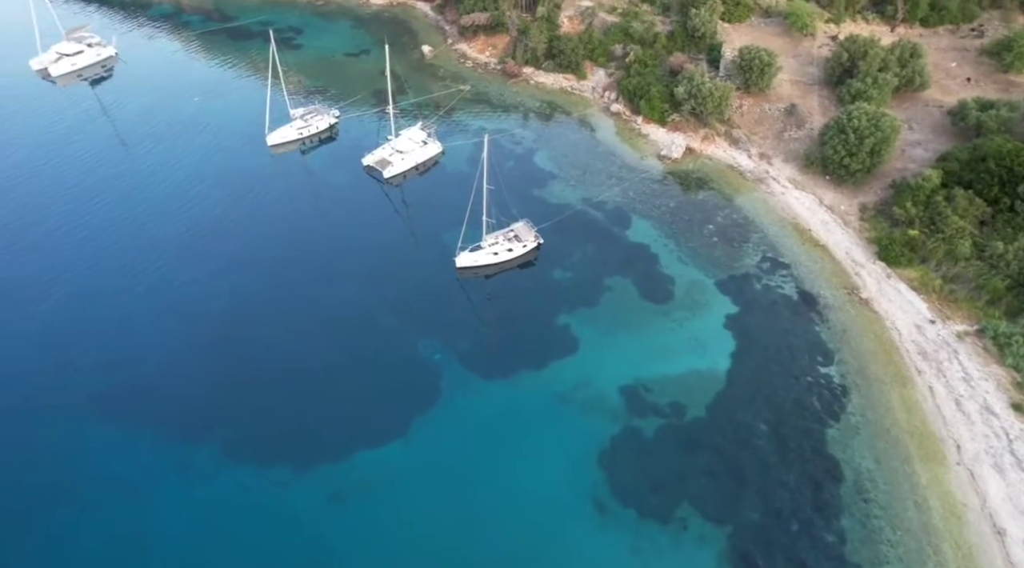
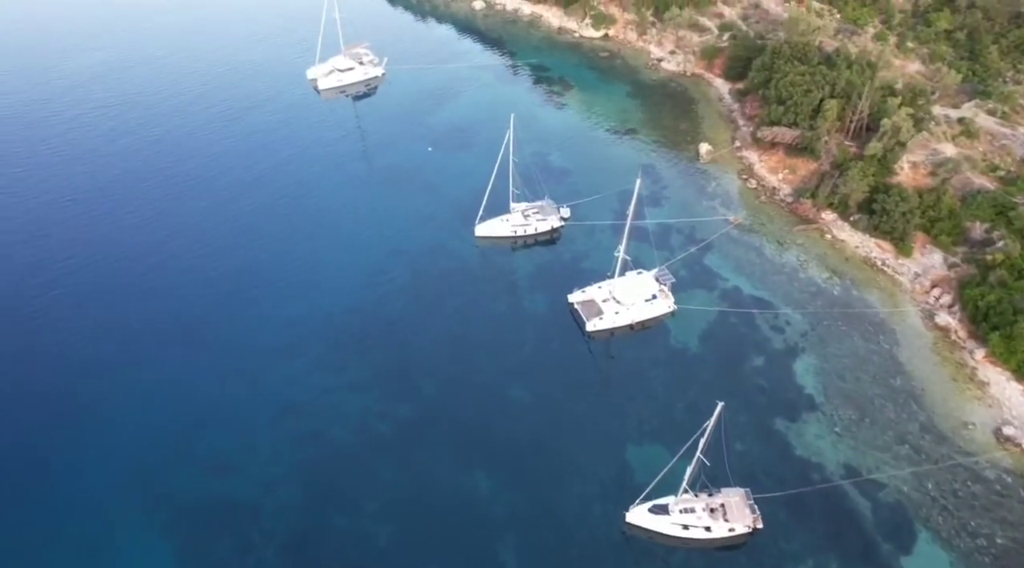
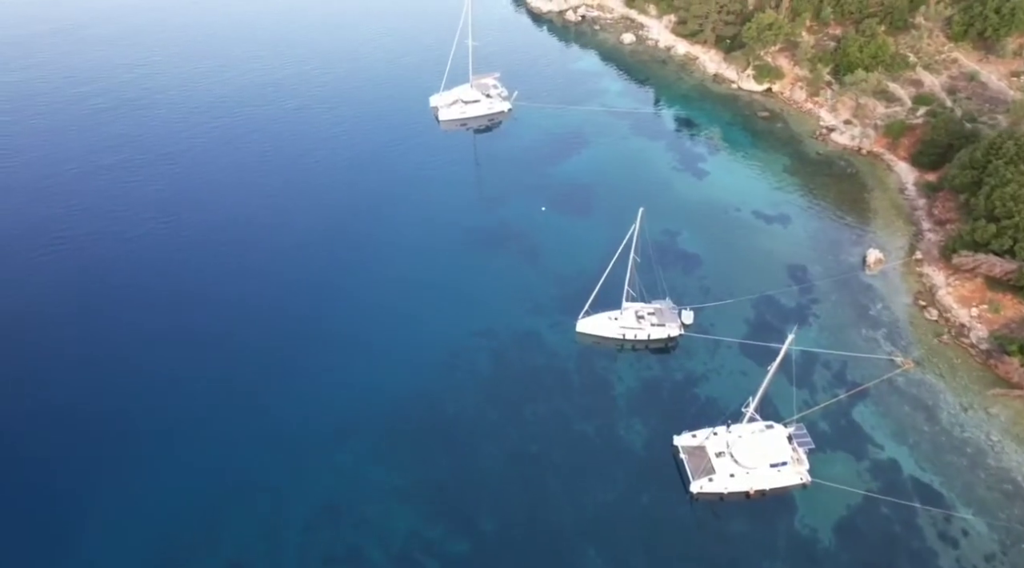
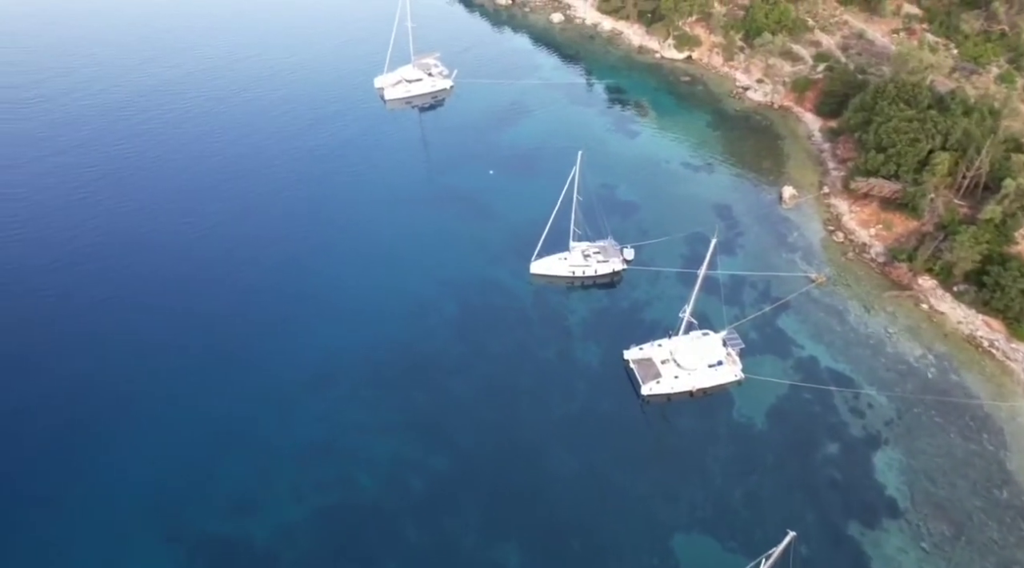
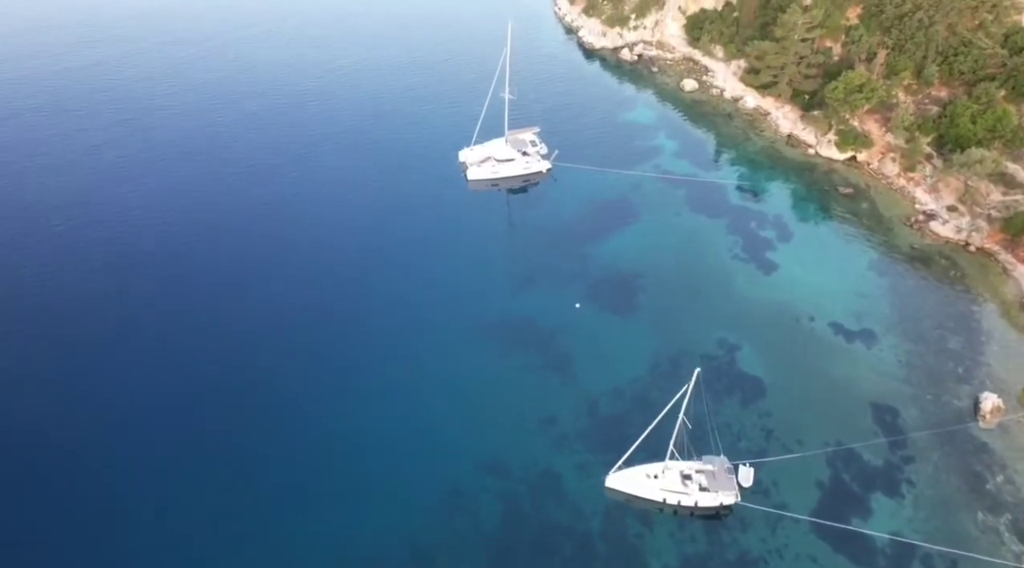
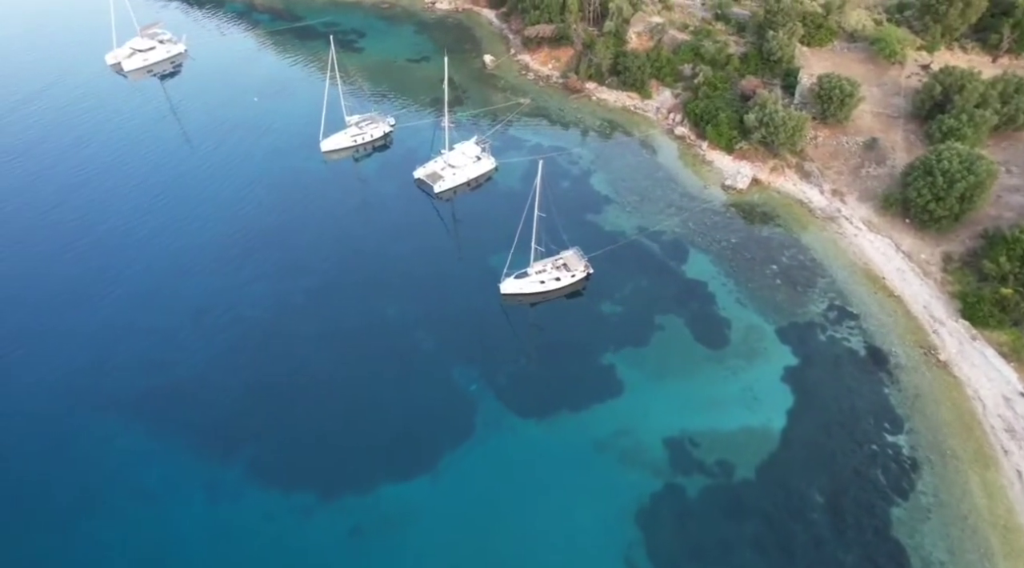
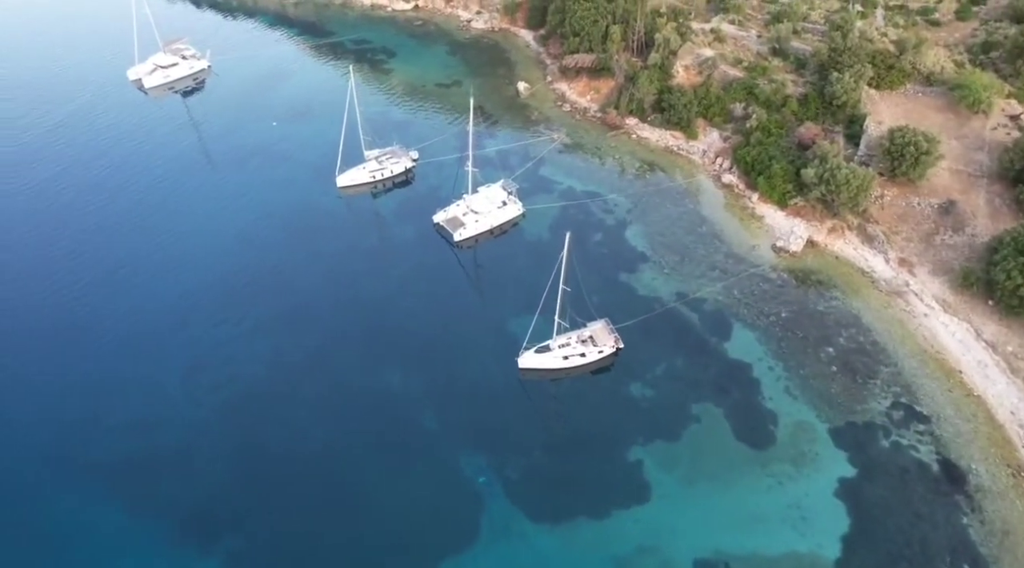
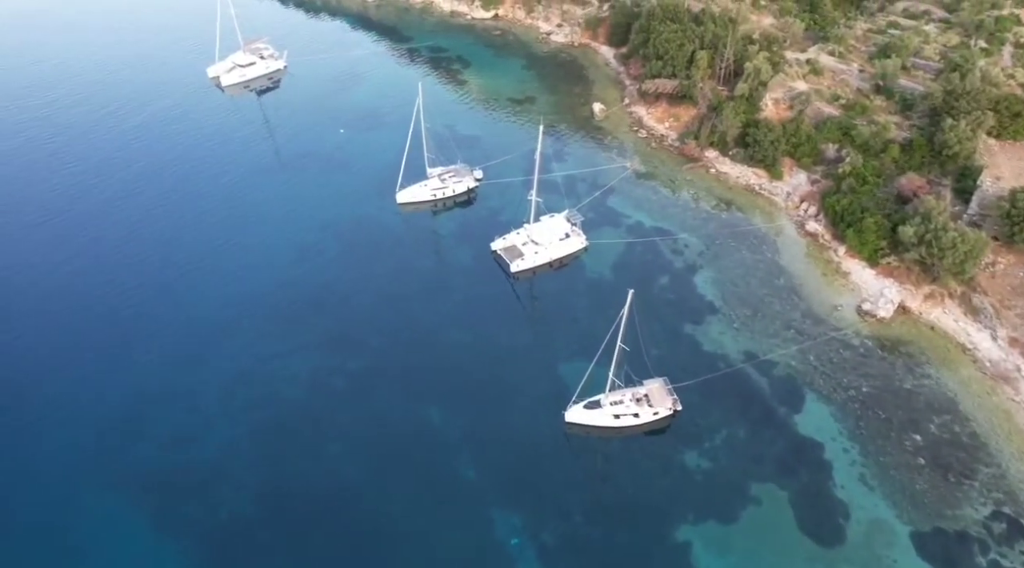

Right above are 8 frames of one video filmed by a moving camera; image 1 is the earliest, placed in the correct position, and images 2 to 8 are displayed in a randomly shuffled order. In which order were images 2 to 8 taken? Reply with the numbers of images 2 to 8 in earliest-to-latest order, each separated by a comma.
6, 7, 8, 2, 4, 3, 5
